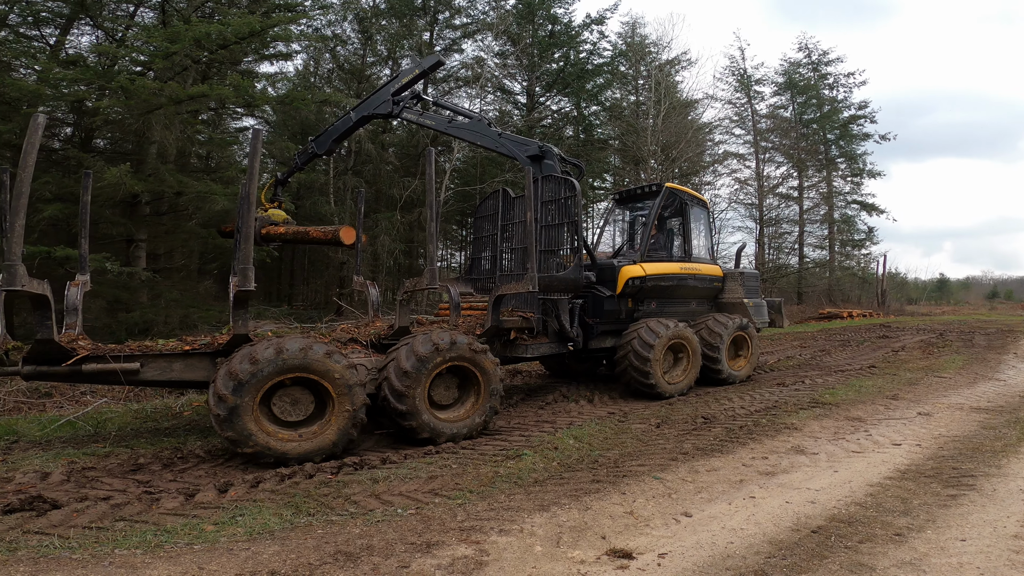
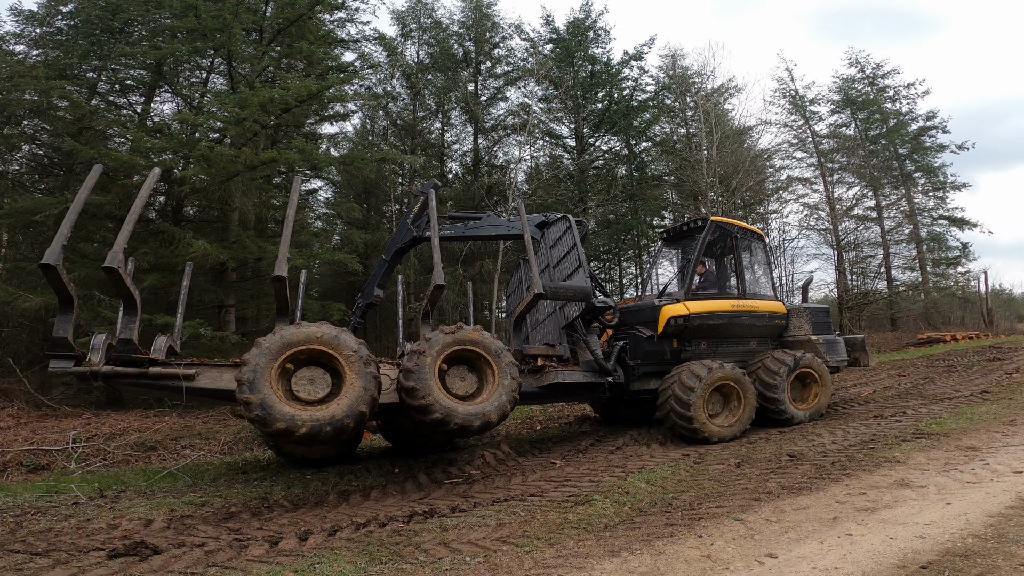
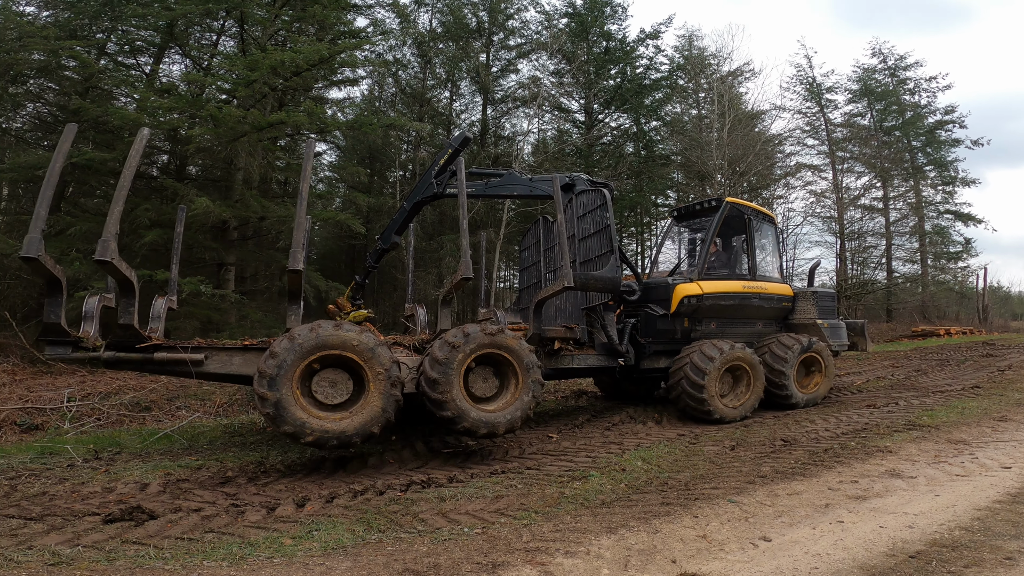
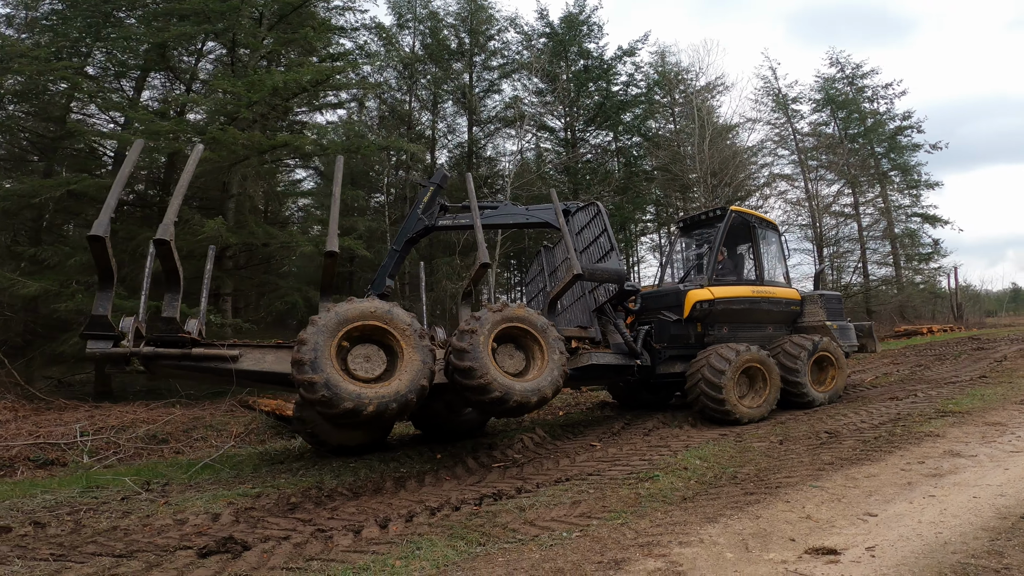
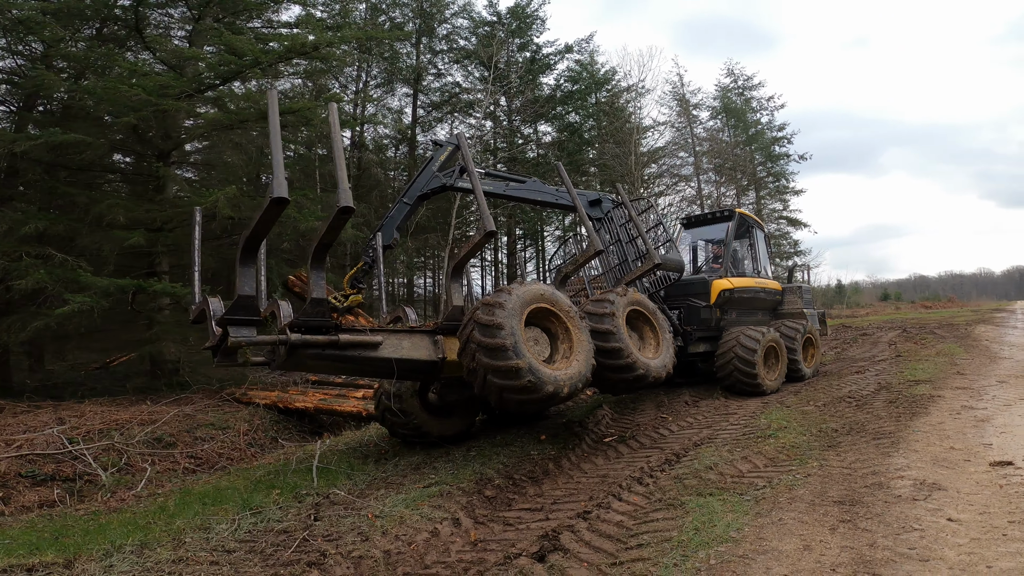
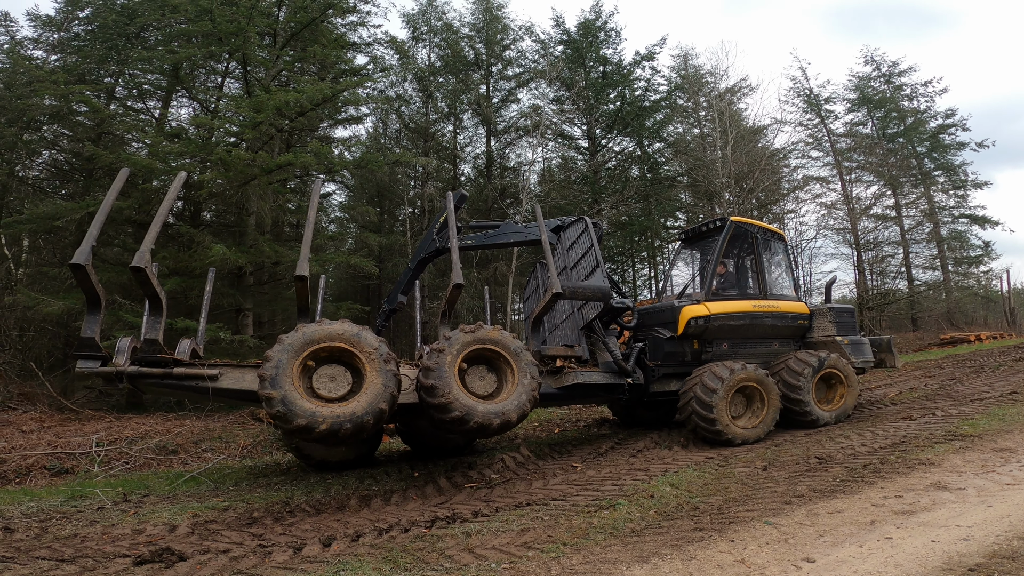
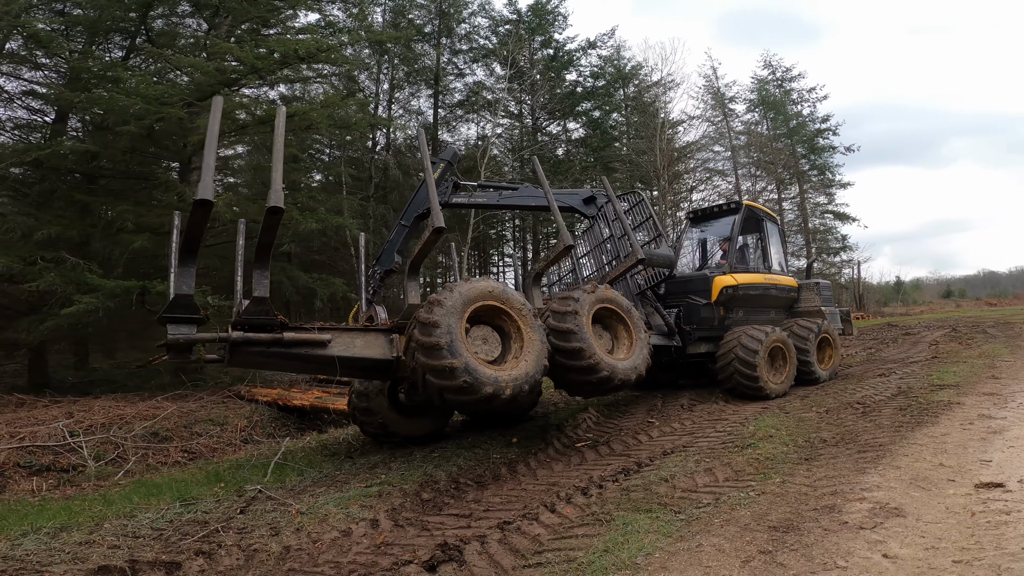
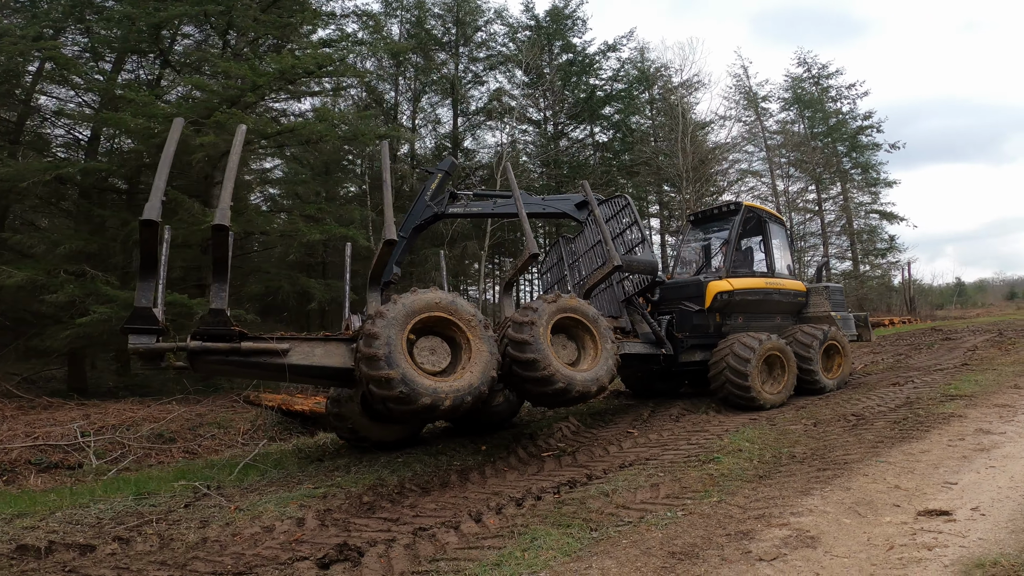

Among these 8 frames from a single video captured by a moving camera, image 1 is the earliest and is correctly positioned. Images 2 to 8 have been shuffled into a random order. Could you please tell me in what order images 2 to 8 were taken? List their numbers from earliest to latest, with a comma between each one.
3, 6, 2, 4, 8, 7, 5
